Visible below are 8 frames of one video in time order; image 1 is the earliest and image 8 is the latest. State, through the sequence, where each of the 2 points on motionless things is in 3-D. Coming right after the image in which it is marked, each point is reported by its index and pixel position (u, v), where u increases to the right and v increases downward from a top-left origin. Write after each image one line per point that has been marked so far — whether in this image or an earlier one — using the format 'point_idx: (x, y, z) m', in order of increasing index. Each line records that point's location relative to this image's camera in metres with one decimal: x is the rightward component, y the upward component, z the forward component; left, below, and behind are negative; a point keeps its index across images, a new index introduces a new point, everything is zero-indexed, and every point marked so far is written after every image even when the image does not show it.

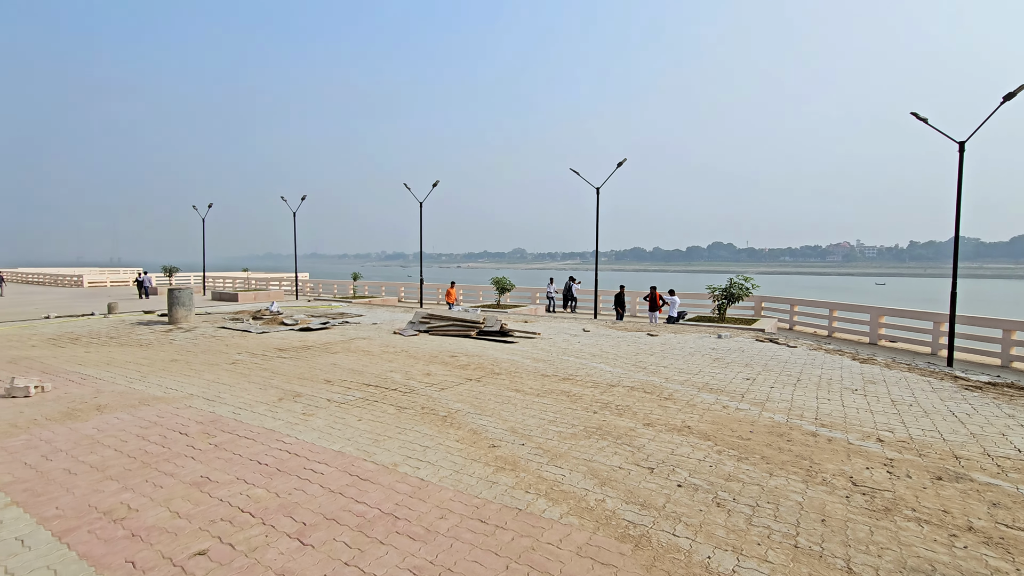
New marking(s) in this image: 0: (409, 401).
0: (-1.2, -1.4, +6.2) m
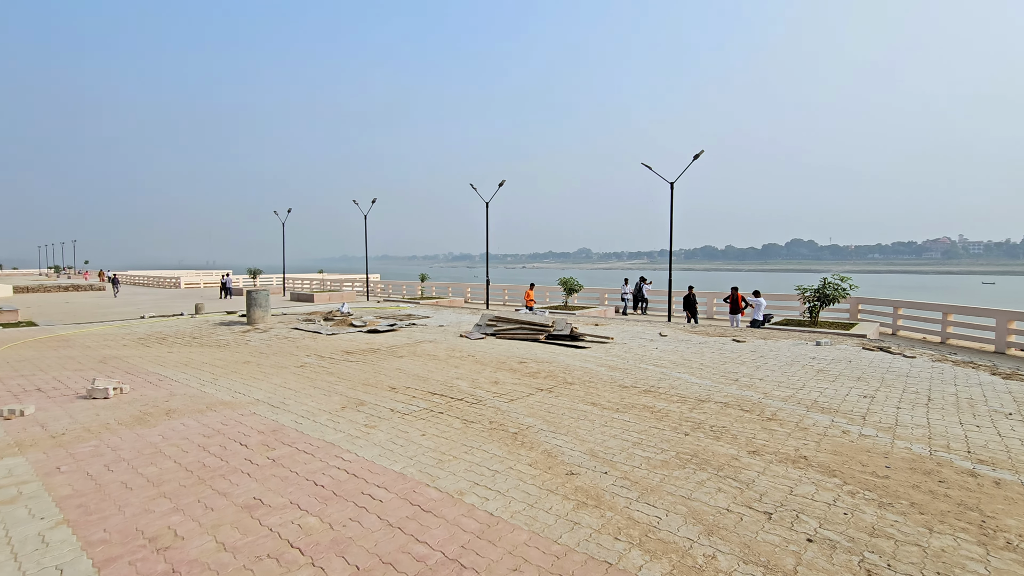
0: (-0.4, -1.4, +5.7) m
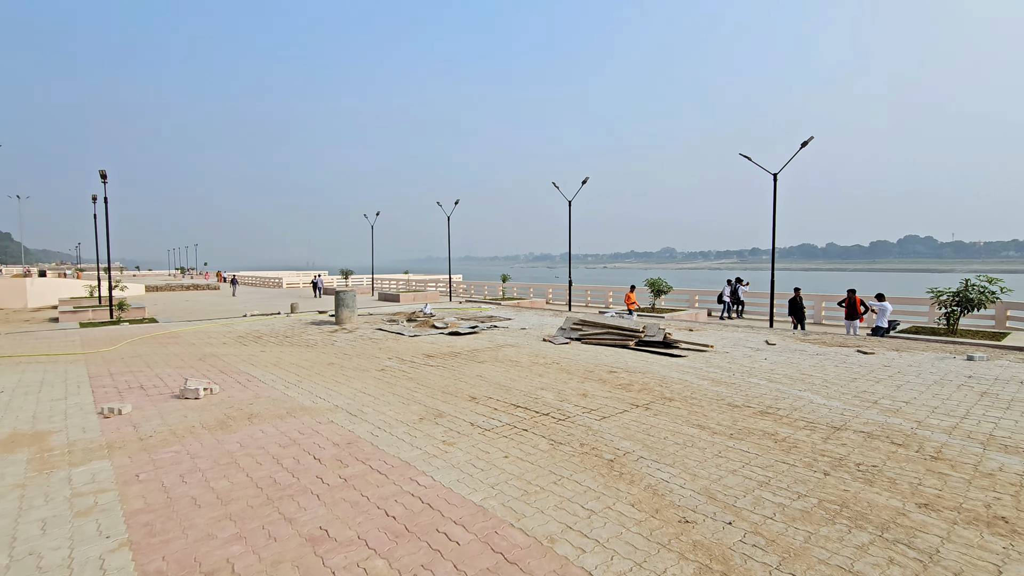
0: (+0.5, -1.4, +5.1) m
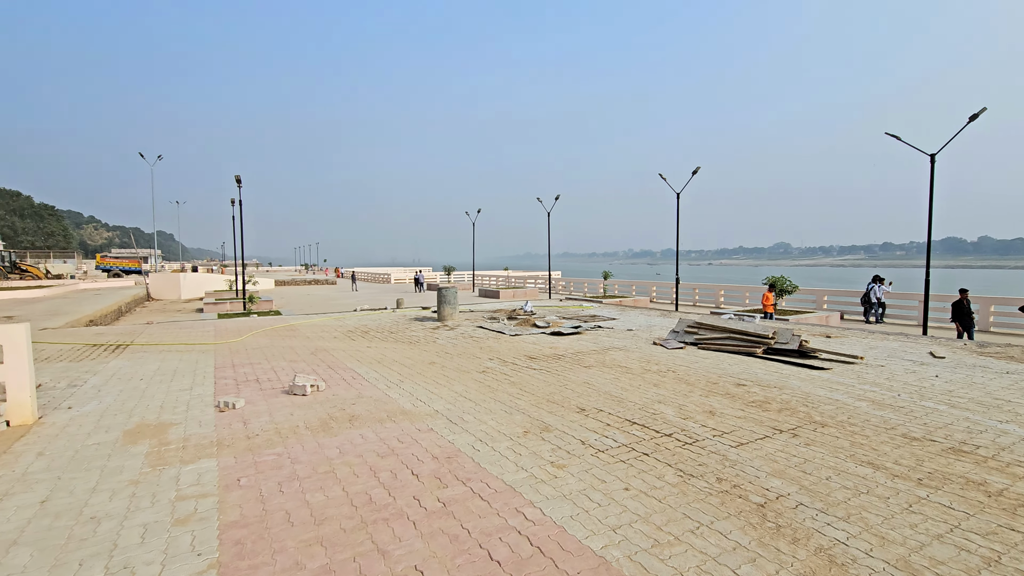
0: (+1.5, -1.4, +4.3) m
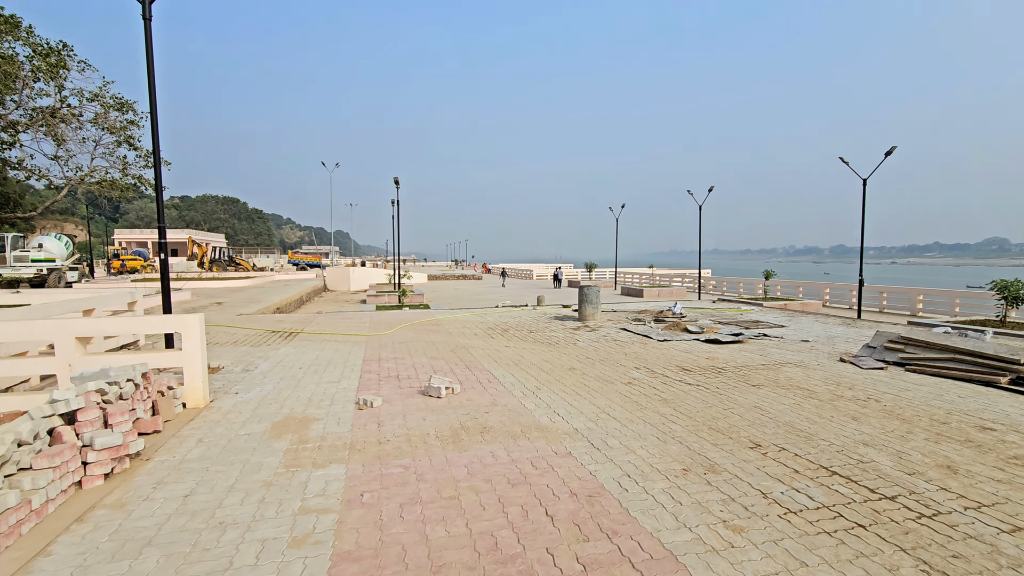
0: (+2.5, -1.5, +3.0) m
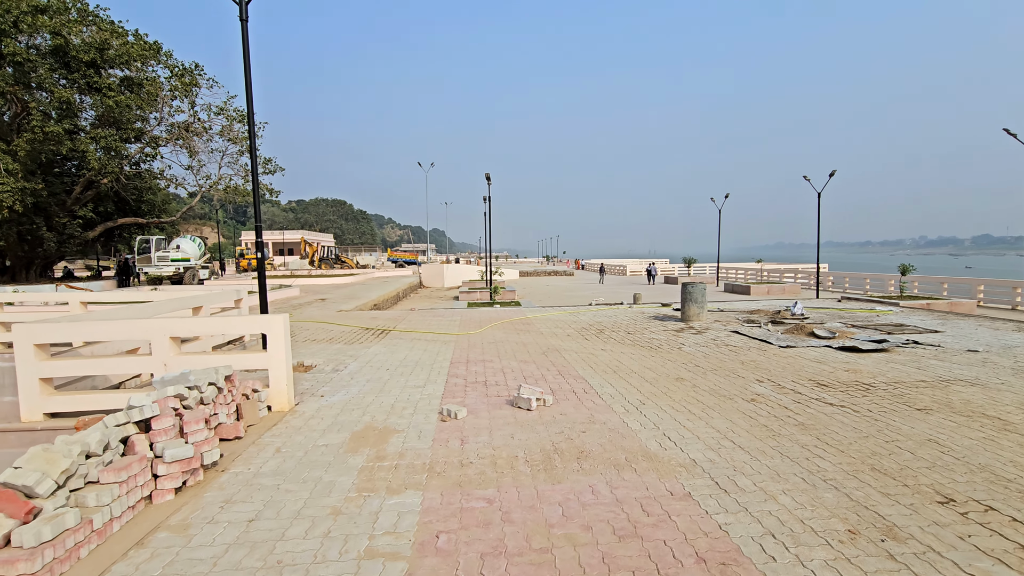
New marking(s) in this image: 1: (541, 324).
0: (+2.9, -1.5, +1.8) m
1: (+0.7, -0.9, +13.0) m
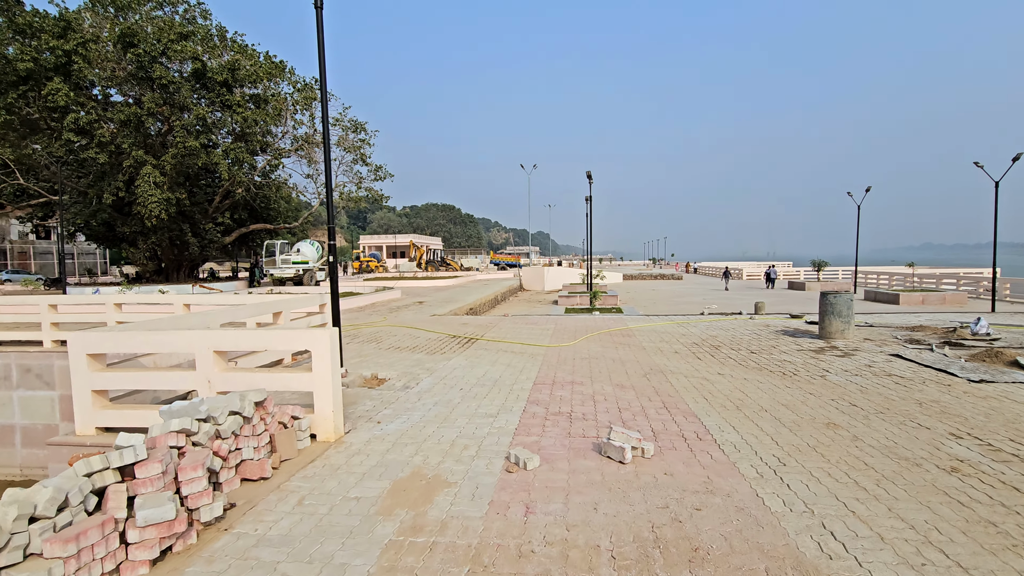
0: (+2.8, -1.7, 0.0) m
1: (+2.9, -1.1, +11.4) m
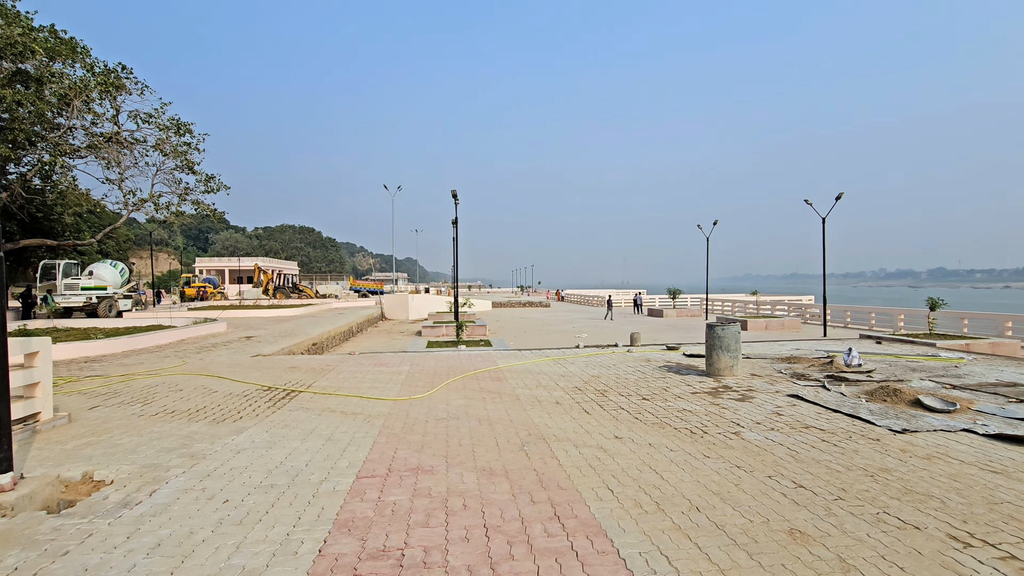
0: (+2.9, -1.7, -1.8) m
1: (+0.1, -1.7, +9.4) m
